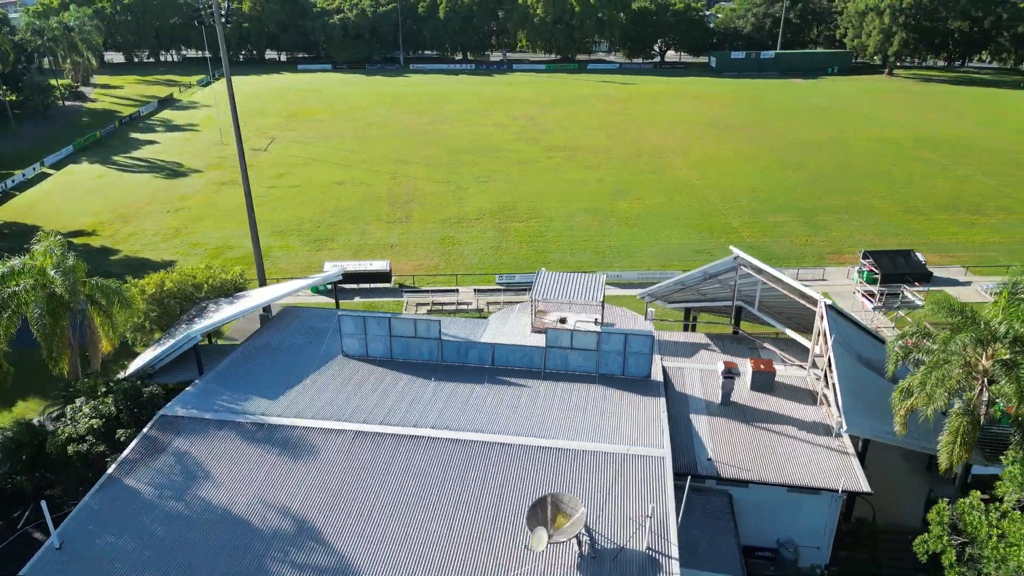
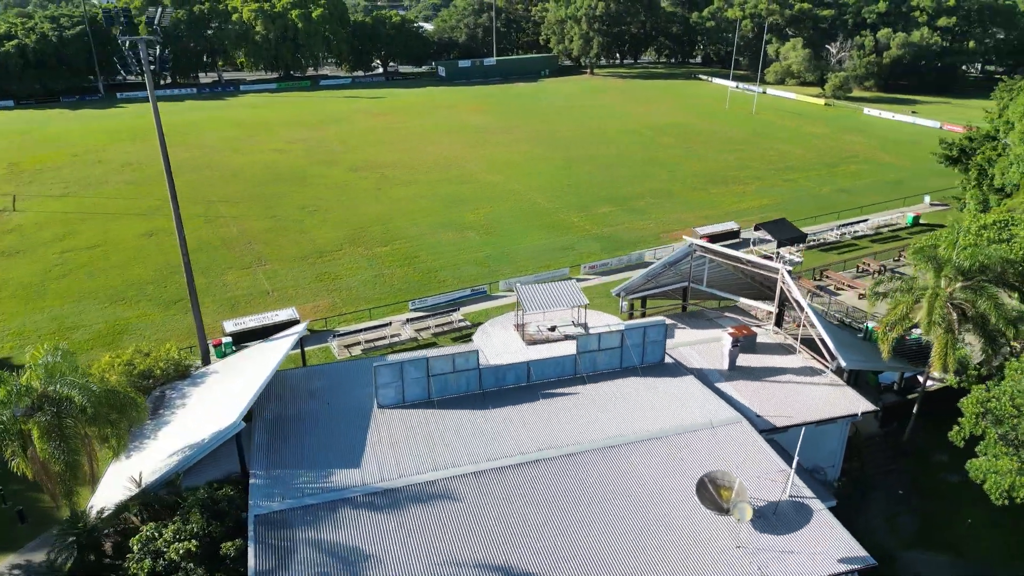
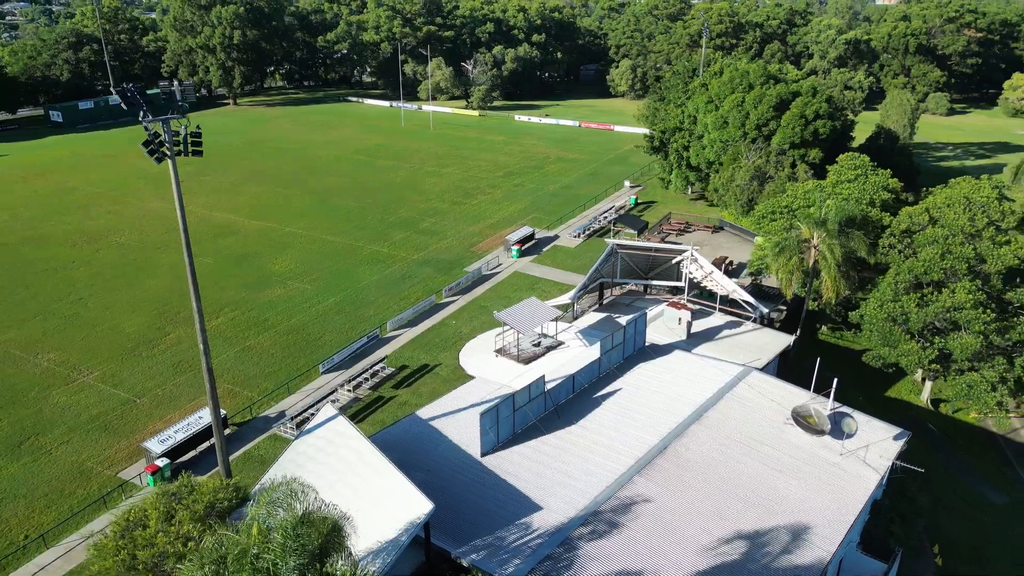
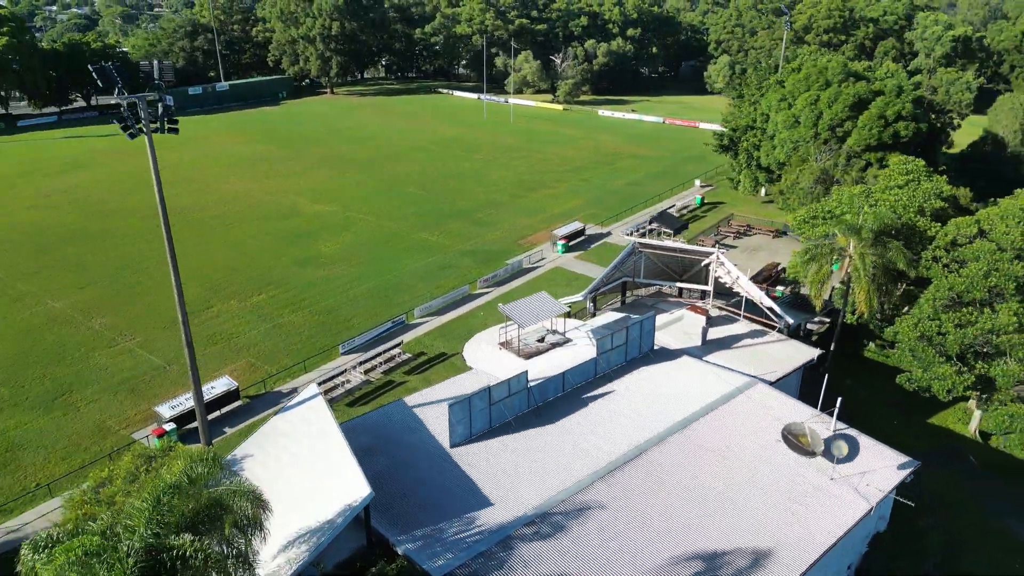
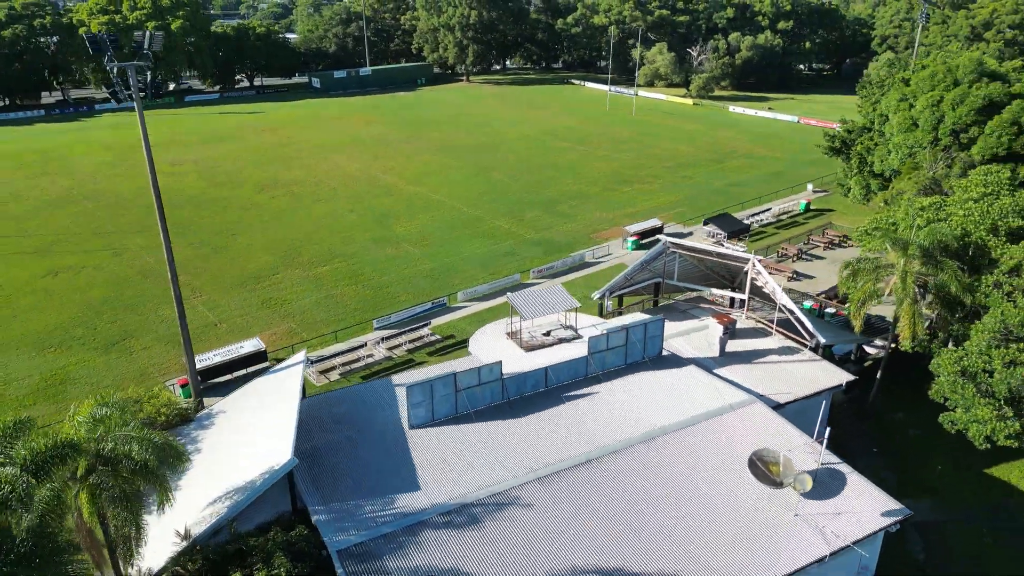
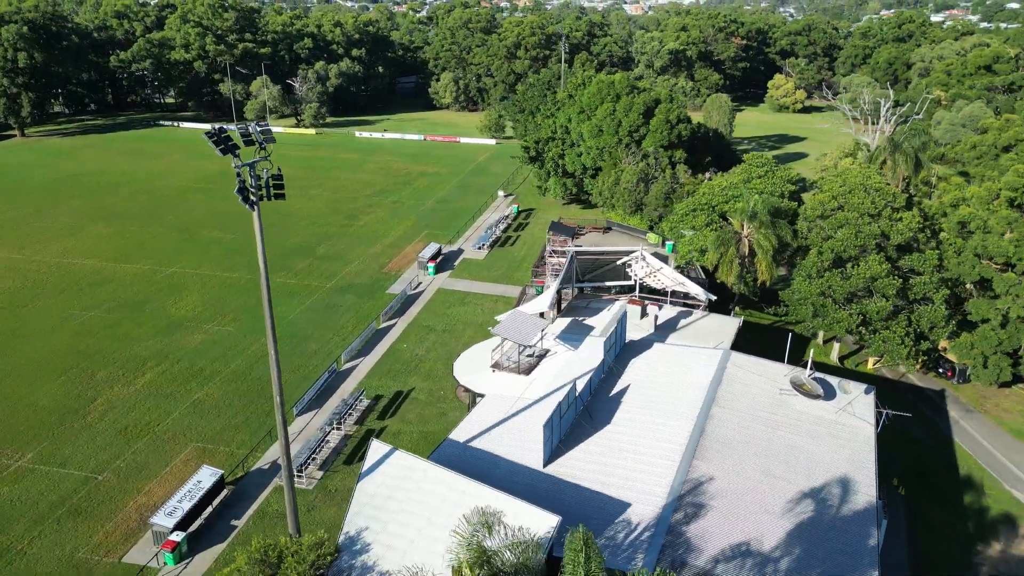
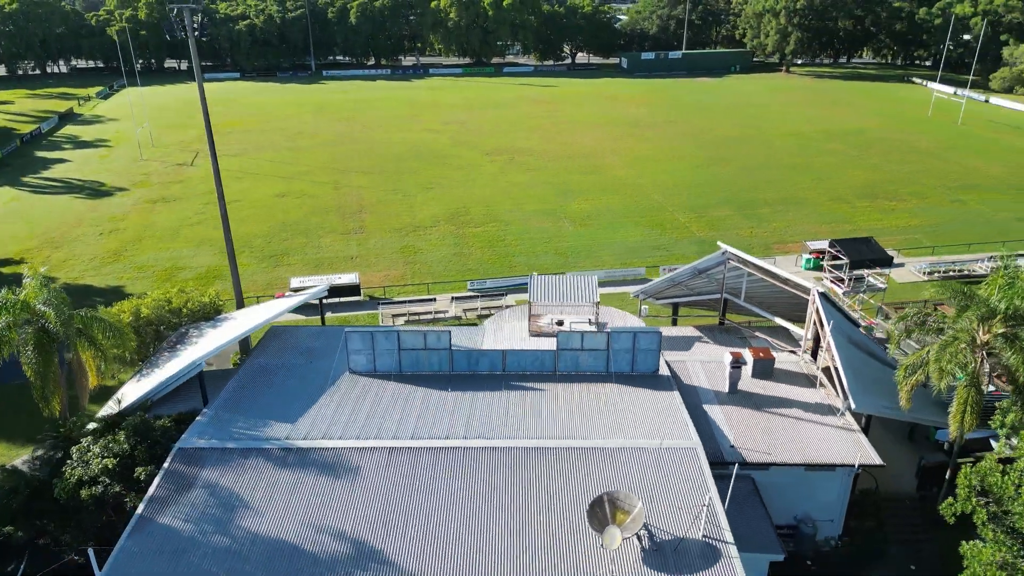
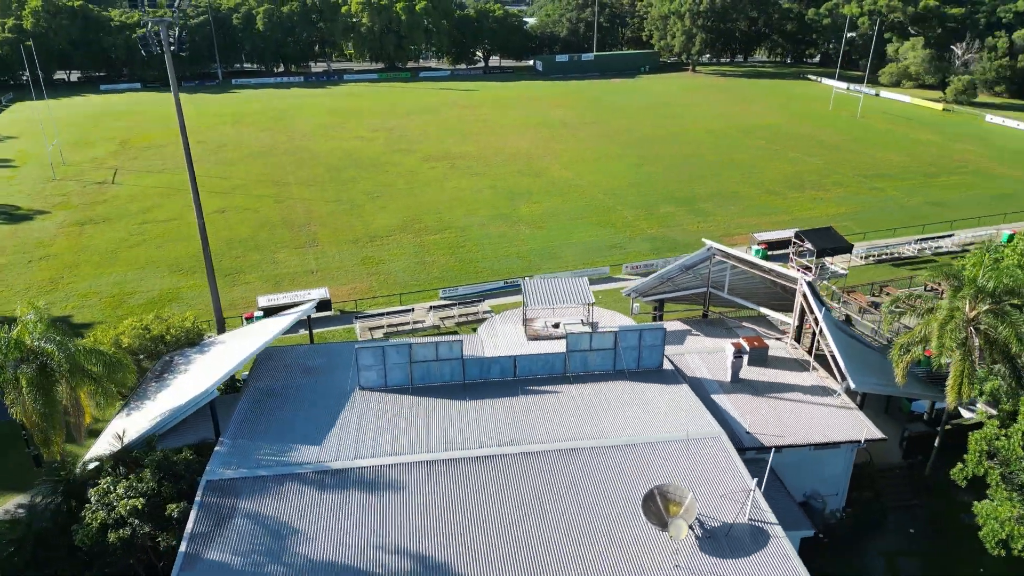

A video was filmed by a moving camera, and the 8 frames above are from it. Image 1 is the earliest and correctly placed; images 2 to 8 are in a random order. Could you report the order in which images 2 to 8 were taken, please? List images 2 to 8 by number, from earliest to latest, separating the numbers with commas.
7, 8, 2, 5, 4, 3, 6
